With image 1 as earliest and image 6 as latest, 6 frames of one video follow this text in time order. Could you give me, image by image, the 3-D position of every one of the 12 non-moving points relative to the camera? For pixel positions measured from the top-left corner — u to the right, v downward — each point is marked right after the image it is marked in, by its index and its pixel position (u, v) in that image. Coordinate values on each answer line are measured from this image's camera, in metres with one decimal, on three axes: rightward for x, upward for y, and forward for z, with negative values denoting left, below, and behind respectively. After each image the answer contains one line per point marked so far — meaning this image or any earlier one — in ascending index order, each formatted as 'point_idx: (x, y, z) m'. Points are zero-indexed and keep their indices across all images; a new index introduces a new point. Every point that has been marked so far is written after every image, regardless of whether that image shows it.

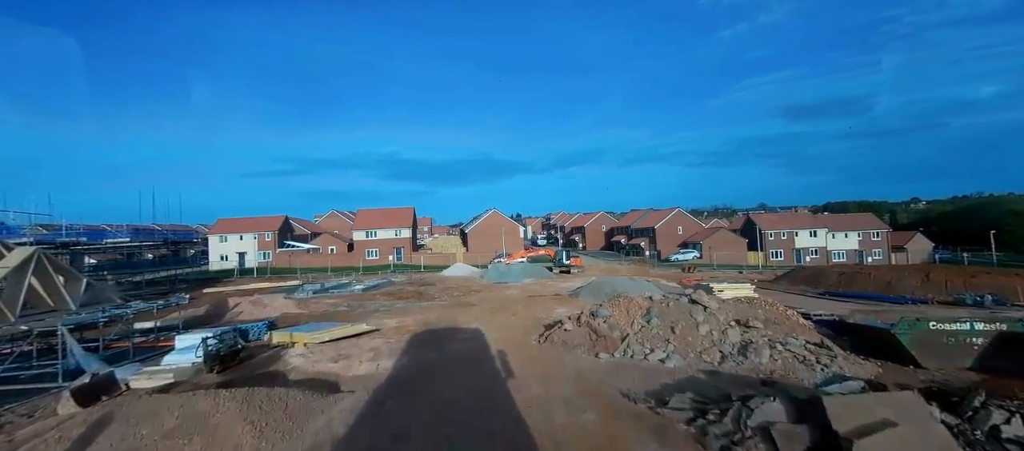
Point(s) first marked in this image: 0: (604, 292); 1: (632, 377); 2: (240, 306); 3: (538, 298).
0: (+4.0, -2.9, +18.2) m
1: (+1.8, -2.3, +6.3) m
2: (-10.6, -3.1, +16.5) m
3: (+1.3, -3.4, +19.8) m
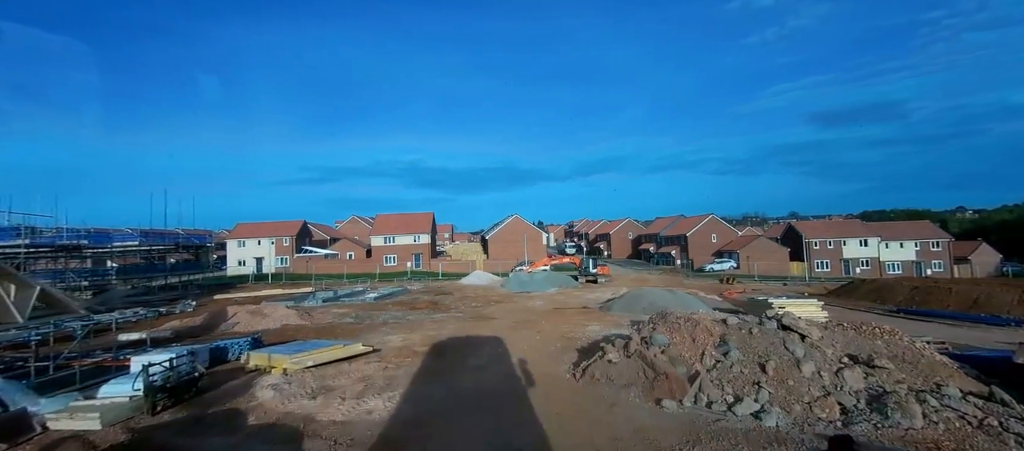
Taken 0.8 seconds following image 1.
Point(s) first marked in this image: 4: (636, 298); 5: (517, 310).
0: (+4.9, -3.1, +16.0) m
1: (+2.1, -2.2, +4.3) m
2: (-9.8, -3.2, +15.0) m
3: (+2.3, -3.6, +17.8) m
4: (+4.9, -2.9, +16.6) m
5: (+0.3, -3.8, +19.0) m
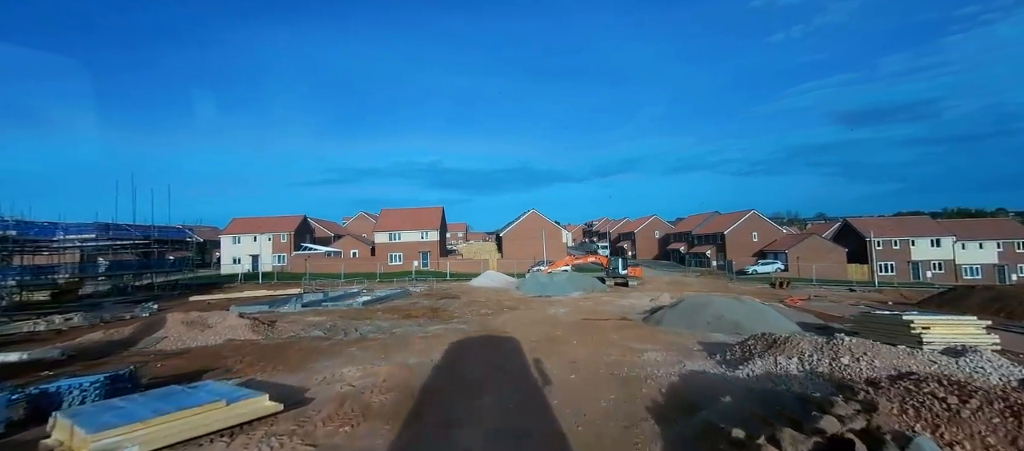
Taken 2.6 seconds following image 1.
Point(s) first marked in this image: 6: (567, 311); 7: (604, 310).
0: (+5.4, -2.7, +11.9) m
1: (+2.2, -1.8, +0.3) m
2: (-9.3, -2.8, +11.5) m
3: (+2.9, -3.2, +13.8) m
4: (+5.5, -2.5, +12.5) m
5: (+0.9, -3.4, +15.1) m
6: (+2.3, -3.5, +17.2) m
7: (+3.8, -3.5, +17.2) m
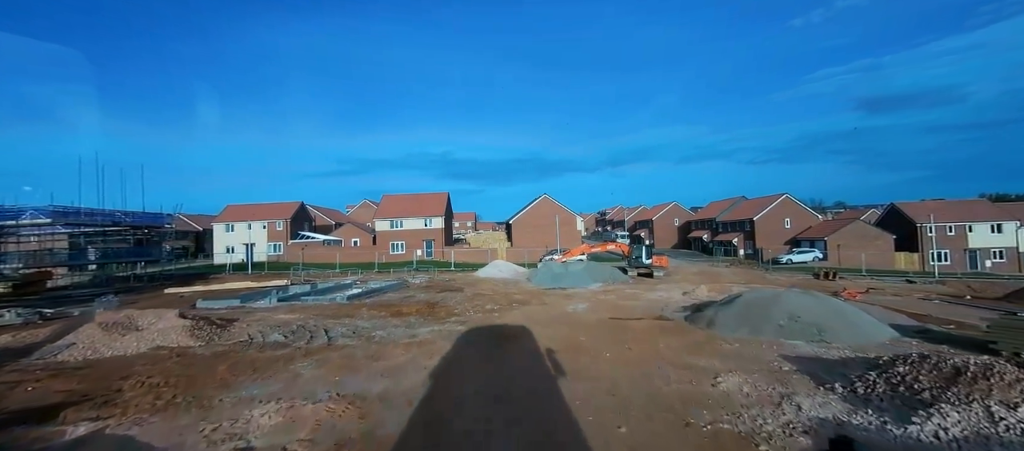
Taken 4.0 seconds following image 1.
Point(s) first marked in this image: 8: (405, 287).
0: (+5.7, -2.1, +9.1) m
1: (+2.1, -1.5, -2.5) m
2: (-9.1, -2.2, +9.0) m
3: (+3.1, -2.6, +11.0) m
4: (+5.7, -1.9, +9.6) m
5: (+1.2, -2.8, +12.4) m
6: (+2.6, -2.8, +14.5) m
7: (+4.2, -2.8, +14.4) m
8: (-5.1, -2.9, +20.0) m
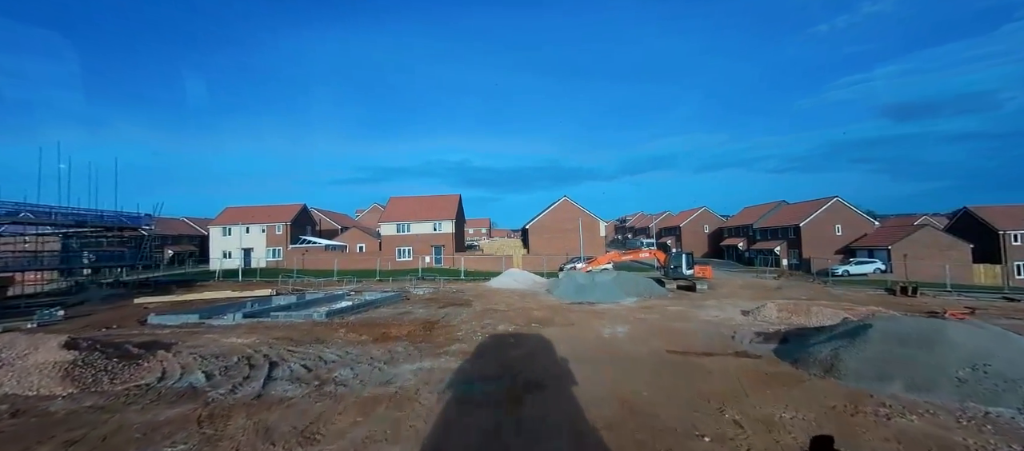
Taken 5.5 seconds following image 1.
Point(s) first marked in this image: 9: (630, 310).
0: (+6.0, -2.1, +5.8) m
1: (+2.0, -1.2, -5.6) m
2: (-8.8, -2.1, +6.3) m
3: (+3.5, -2.5, +7.8) m
4: (+6.0, -1.9, +6.3) m
5: (+1.6, -2.7, +9.2) m
6: (+3.1, -2.8, +11.3) m
7: (+4.7, -2.8, +11.1) m
8: (-4.4, -3.0, +17.0) m
9: (+4.2, -3.0, +14.9) m
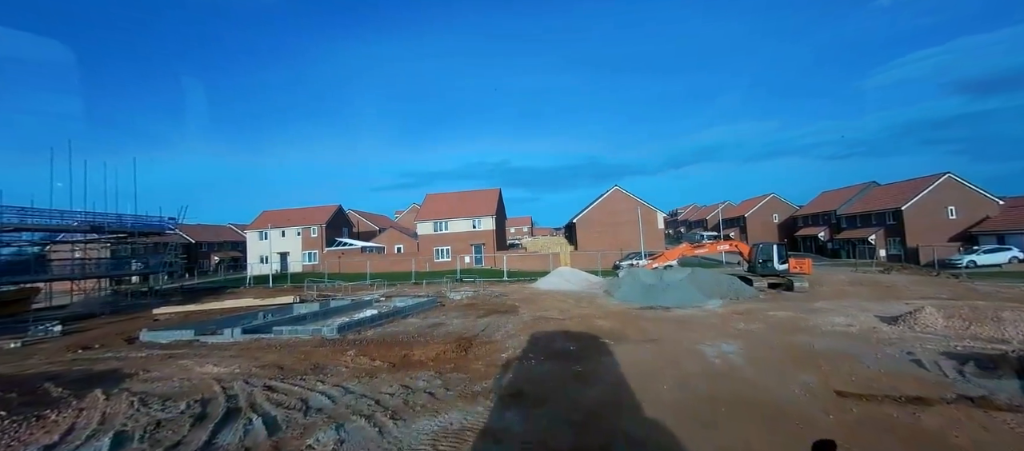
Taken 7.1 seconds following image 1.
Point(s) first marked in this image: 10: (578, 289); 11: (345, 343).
0: (+6.6, -1.5, +2.3) m
1: (+1.6, -0.8, -8.6) m
2: (-8.0, -2.0, +4.2) m
3: (+4.4, -2.1, +4.6) m
4: (+6.8, -1.3, +2.9) m
5: (+2.7, -2.3, +6.2) m
6: (+4.4, -2.4, +8.1) m
7: (+5.9, -2.3, +7.8) m
8: (-2.5, -2.8, +14.5) m
9: (+5.8, -2.5, +11.6) m
10: (+2.8, -2.7, +18.2) m
11: (-3.5, -2.4, +8.8) m
